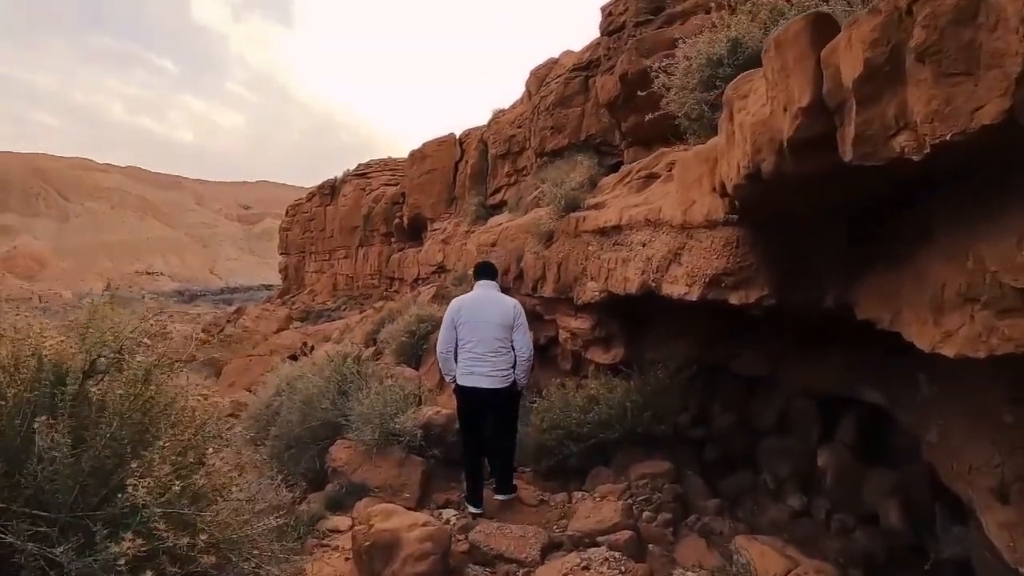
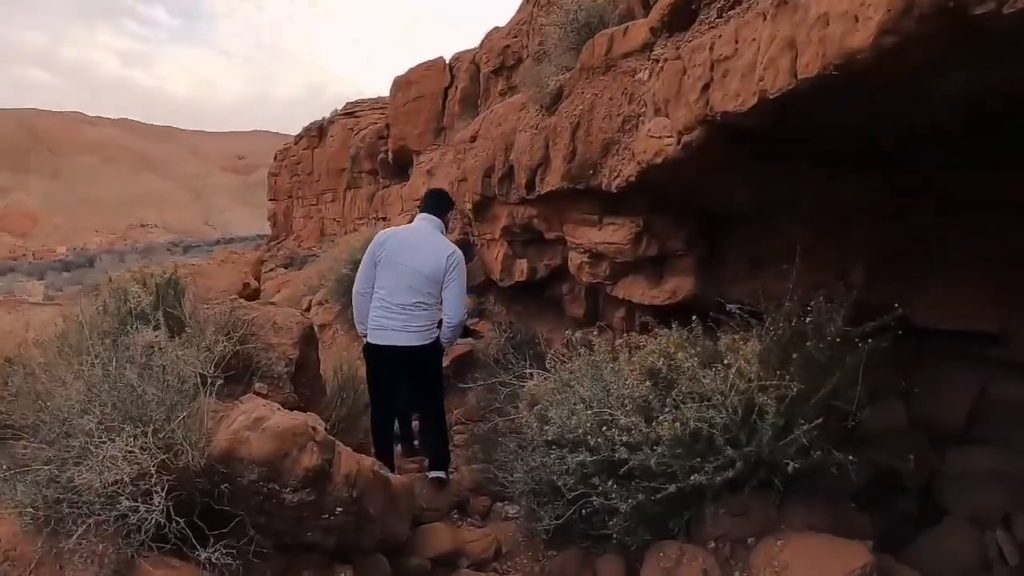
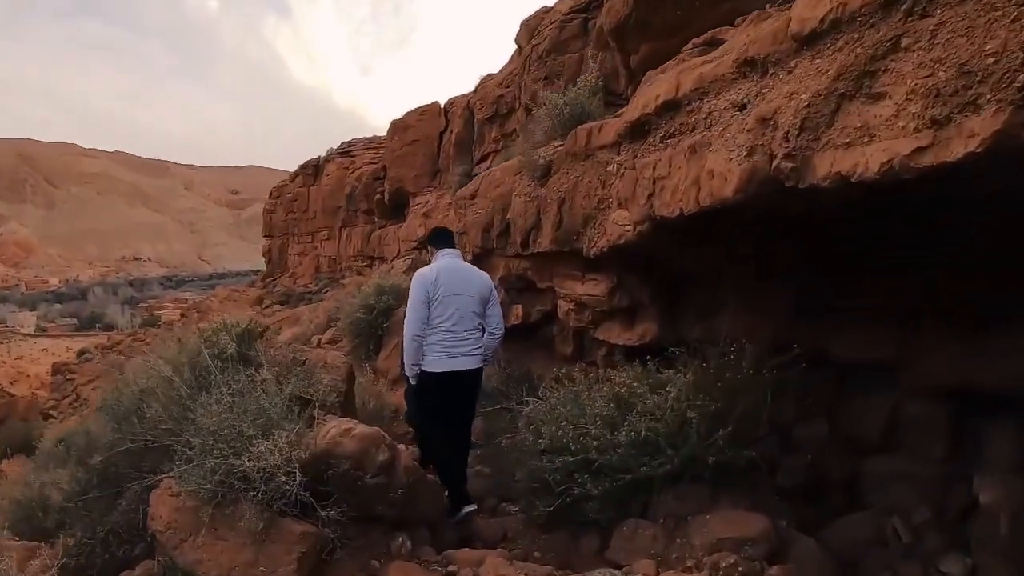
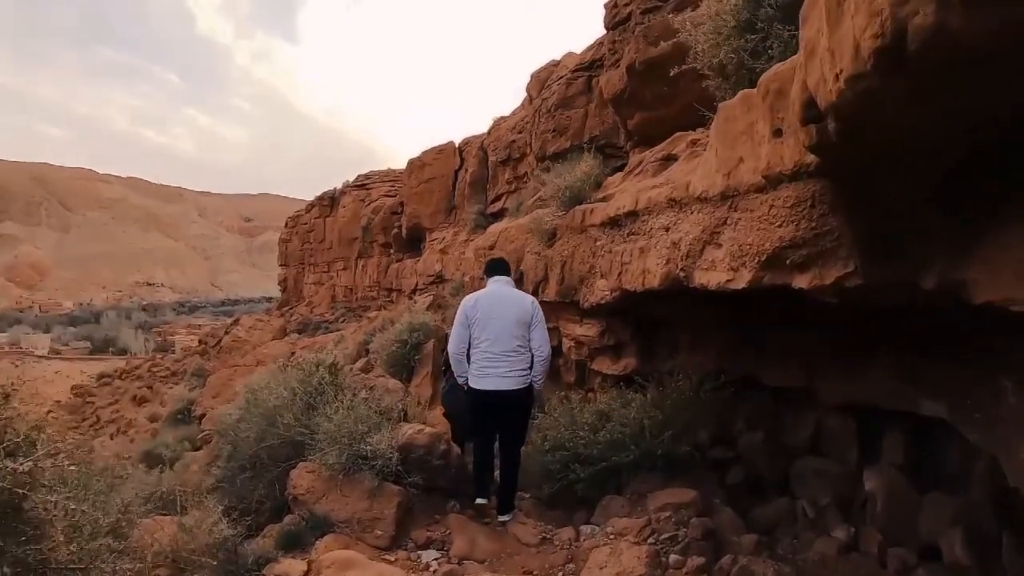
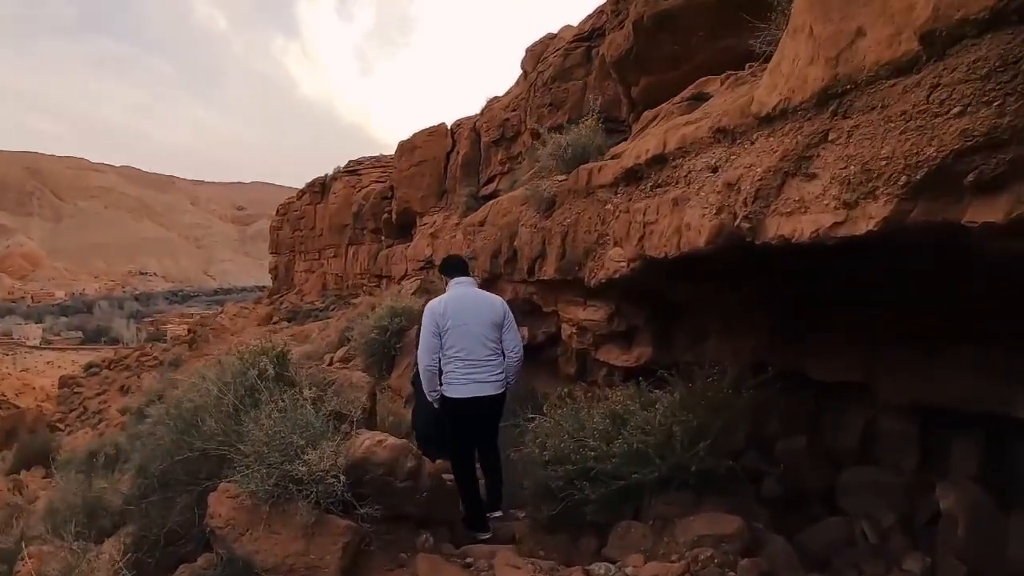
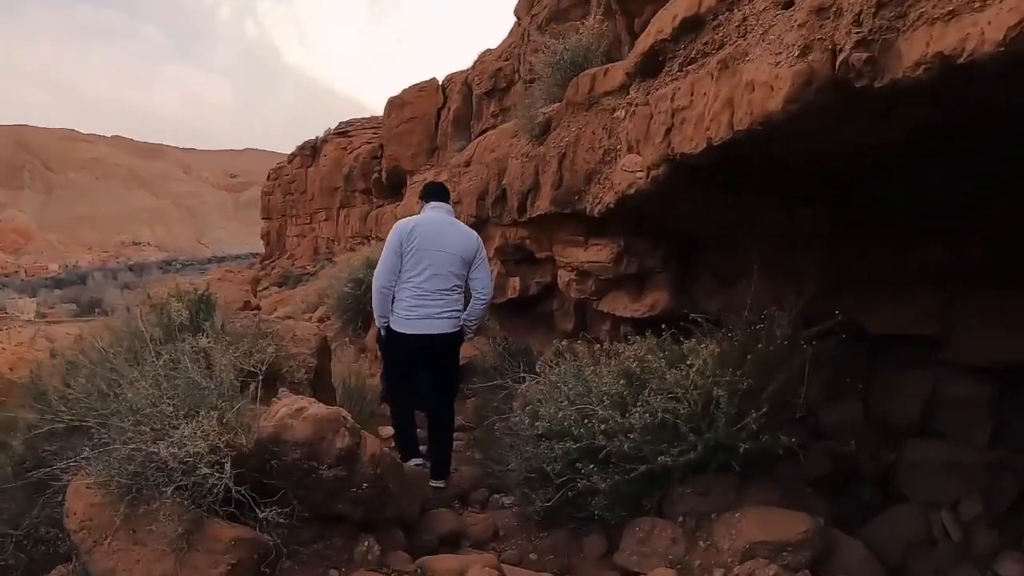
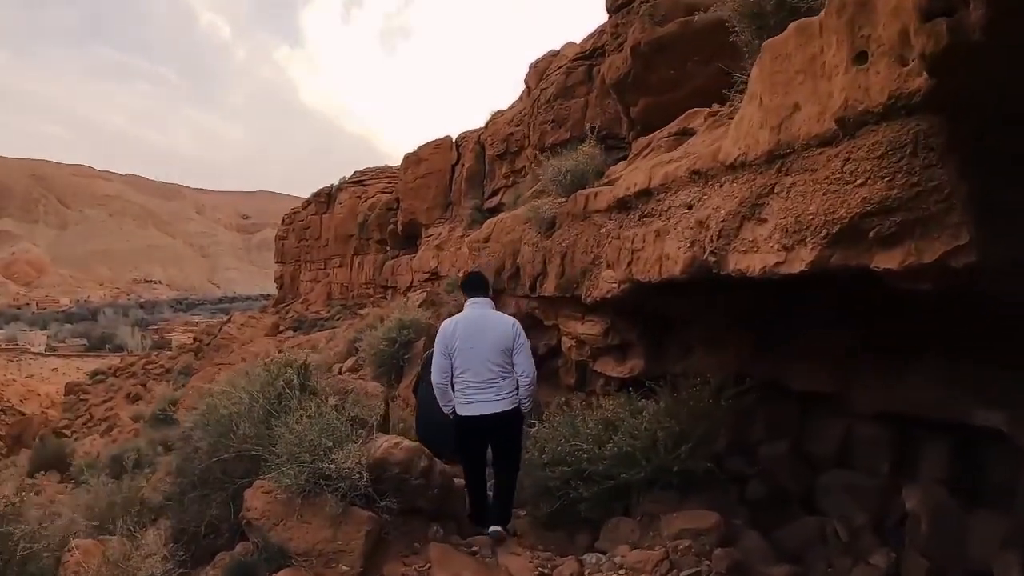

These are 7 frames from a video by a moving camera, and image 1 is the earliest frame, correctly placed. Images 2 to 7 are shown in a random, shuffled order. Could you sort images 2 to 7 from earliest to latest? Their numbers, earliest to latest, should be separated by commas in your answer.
4, 7, 5, 3, 6, 2
